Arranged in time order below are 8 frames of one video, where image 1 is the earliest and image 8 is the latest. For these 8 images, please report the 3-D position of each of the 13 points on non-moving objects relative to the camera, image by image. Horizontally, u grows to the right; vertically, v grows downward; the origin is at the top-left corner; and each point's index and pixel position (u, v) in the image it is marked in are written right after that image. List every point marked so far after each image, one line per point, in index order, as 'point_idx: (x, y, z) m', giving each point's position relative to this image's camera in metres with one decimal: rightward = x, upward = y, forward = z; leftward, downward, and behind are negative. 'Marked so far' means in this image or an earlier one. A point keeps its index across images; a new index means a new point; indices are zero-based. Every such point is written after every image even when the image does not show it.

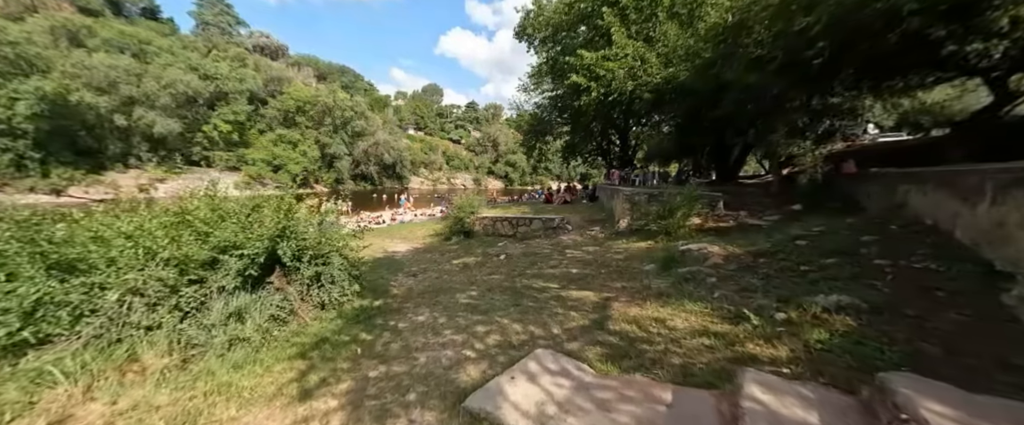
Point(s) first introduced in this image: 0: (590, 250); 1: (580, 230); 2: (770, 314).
0: (+1.9, -0.9, +8.3) m
1: (+2.1, -0.6, +10.6) m
2: (+2.5, -1.0, +3.4) m
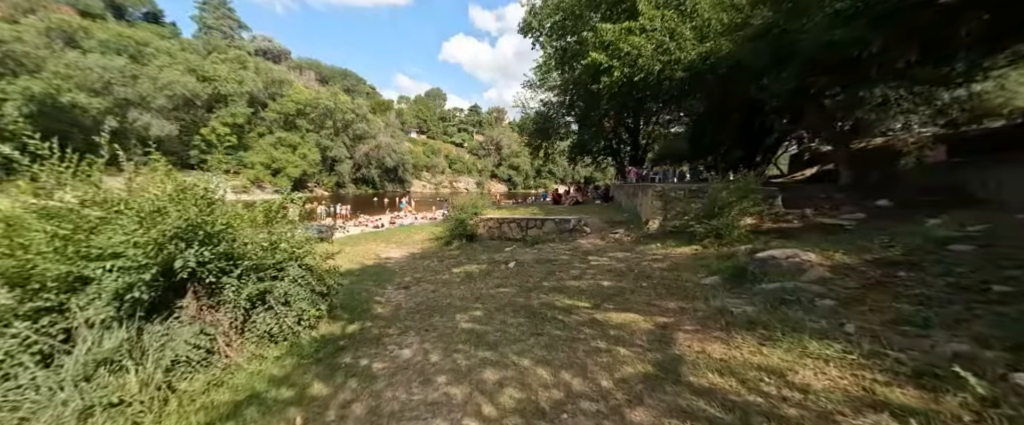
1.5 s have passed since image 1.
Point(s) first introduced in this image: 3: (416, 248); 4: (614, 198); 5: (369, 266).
0: (+2.1, -0.8, +6.8) m
1: (+2.4, -0.6, +9.1) m
2: (+2.7, -0.9, +1.9) m
3: (-3.4, -1.6, +12.3) m
4: (+4.6, +0.7, +15.7) m
5: (-3.7, -1.4, +8.9) m
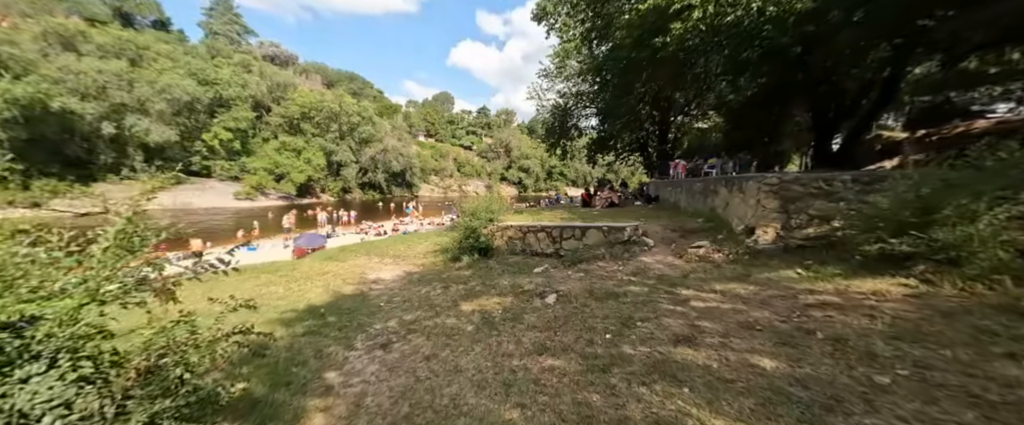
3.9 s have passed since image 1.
0: (+2.7, -0.9, +4.1) m
1: (+3.0, -0.7, +6.4) m
2: (+3.1, -0.9, -0.8) m
3: (-2.7, -1.8, +9.7) m
4: (+5.3, +0.5, +12.9) m
5: (-3.1, -1.6, +6.4) m
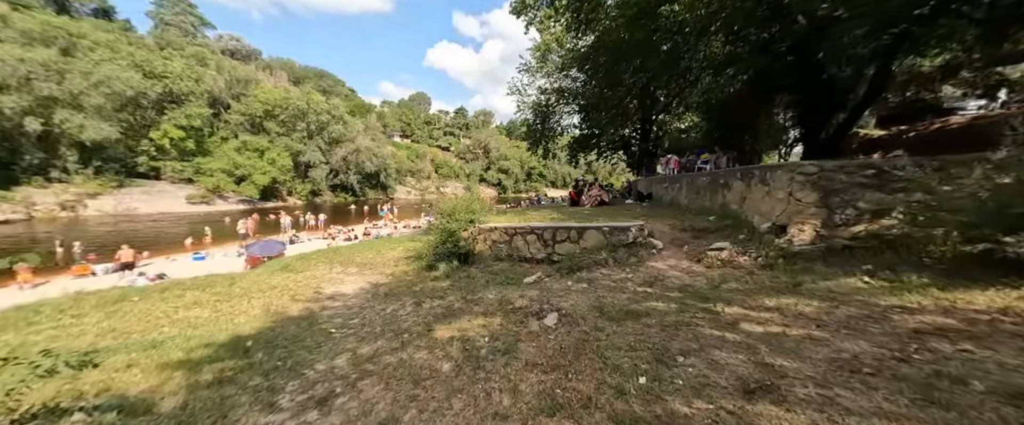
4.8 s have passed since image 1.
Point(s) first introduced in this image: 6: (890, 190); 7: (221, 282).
0: (+2.6, -0.8, +3.1) m
1: (+2.8, -0.6, +5.5) m
2: (+3.3, -0.8, -1.7) m
3: (-3.1, -1.8, +8.4) m
4: (+4.7, +0.6, +12.1) m
5: (-3.3, -1.6, +5.0) m
6: (+4.5, +0.3, +4.1) m
7: (-7.0, -2.2, +8.4) m
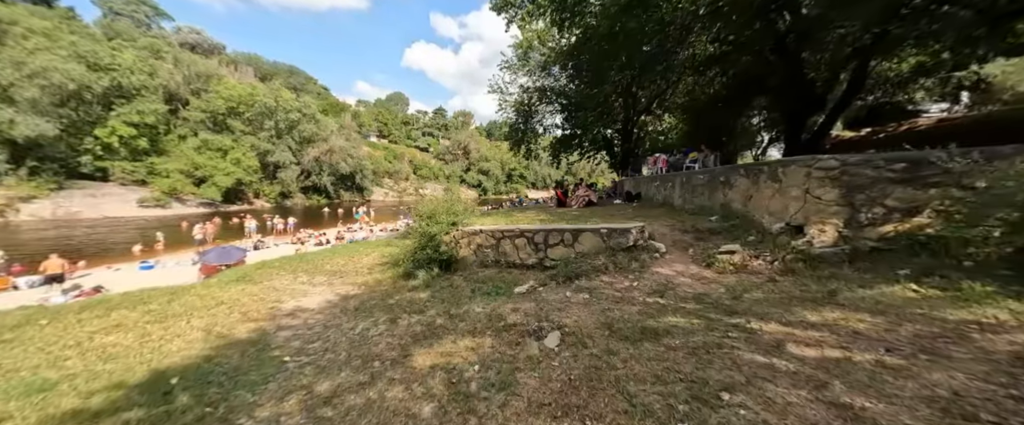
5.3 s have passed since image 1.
0: (+2.6, -0.8, +2.7) m
1: (+2.6, -0.6, +5.0) m
2: (+3.6, -0.8, -2.2) m
3: (-3.4, -1.9, +7.6) m
4: (+4.1, +0.6, +11.7) m
5: (-3.4, -1.7, +4.2) m
6: (+4.4, +0.3, +3.8) m
7: (-7.3, -2.3, +7.3) m
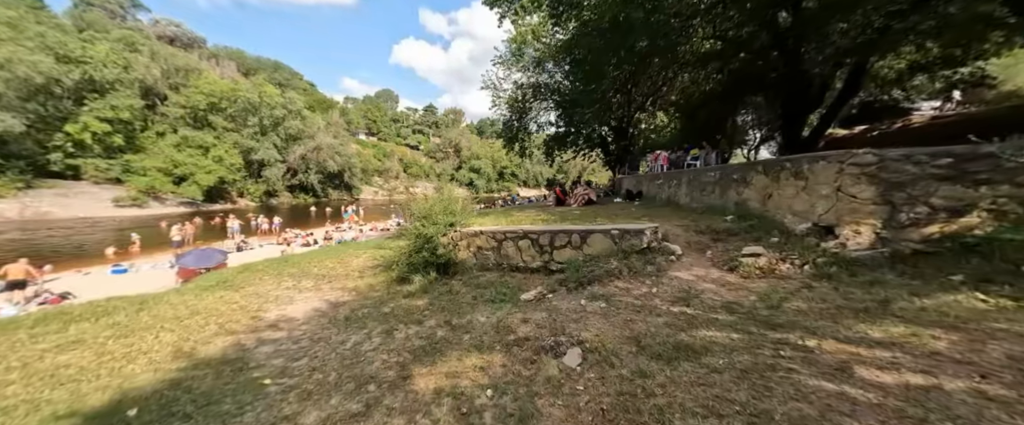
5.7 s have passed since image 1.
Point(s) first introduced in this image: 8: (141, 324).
0: (+2.7, -0.8, +2.3) m
1: (+2.7, -0.6, +4.7) m
2: (+3.9, -0.8, -2.5) m
3: (-3.4, -1.9, +7.1) m
4: (+4.0, +0.6, +11.4) m
5: (-3.3, -1.7, +3.7) m
6: (+4.5, +0.3, +3.5) m
7: (-7.3, -2.3, +6.7) m
8: (-7.9, -2.2, +7.4) m
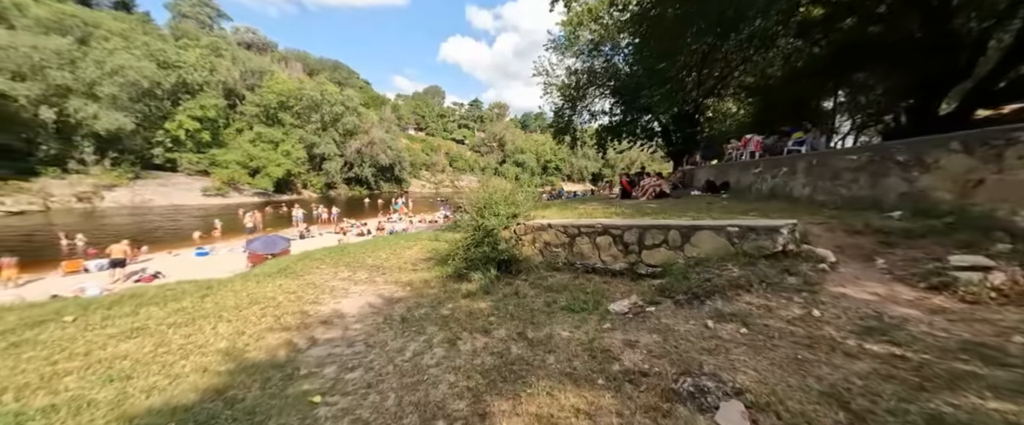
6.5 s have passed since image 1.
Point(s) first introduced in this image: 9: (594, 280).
0: (+3.4, -0.8, +1.0) m
1: (+3.7, -0.5, +3.3) m
2: (+3.9, -0.9, -3.9) m
3: (-2.1, -1.7, +6.5) m
4: (+5.8, +0.8, +9.9) m
5: (-2.4, -1.5, +3.1) m
6: (+5.3, +0.3, +1.9) m
7: (-6.0, -2.1, +6.6) m
8: (-6.5, -1.9, +7.3) m
9: (+1.3, -1.0, +5.4) m
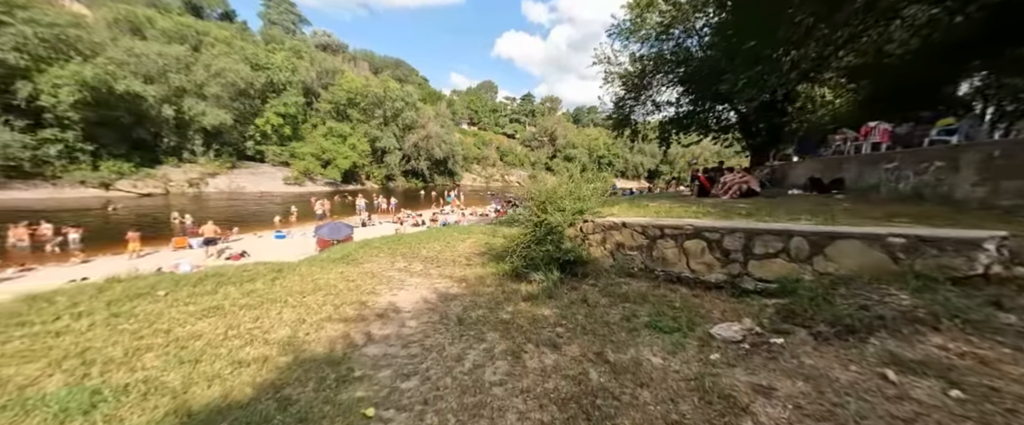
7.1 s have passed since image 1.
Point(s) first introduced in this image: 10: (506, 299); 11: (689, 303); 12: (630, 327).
0: (+3.7, -0.9, -0.1) m
1: (+4.3, -0.6, +2.1) m
2: (+3.5, -1.1, -5.1) m
3: (-1.0, -1.6, +6.1) m
4: (+7.4, +0.7, +8.2) m
5: (-1.8, -1.4, +2.8) m
6: (+5.8, +0.1, +0.5) m
7: (-4.8, -1.8, +6.8) m
8: (-5.2, -1.6, +7.5) m
9: (+2.2, -1.0, +4.5) m
10: (-0.2, -1.3, +4.5) m
11: (+1.9, -1.0, +3.8) m
12: (+1.2, -1.2, +3.1) m
